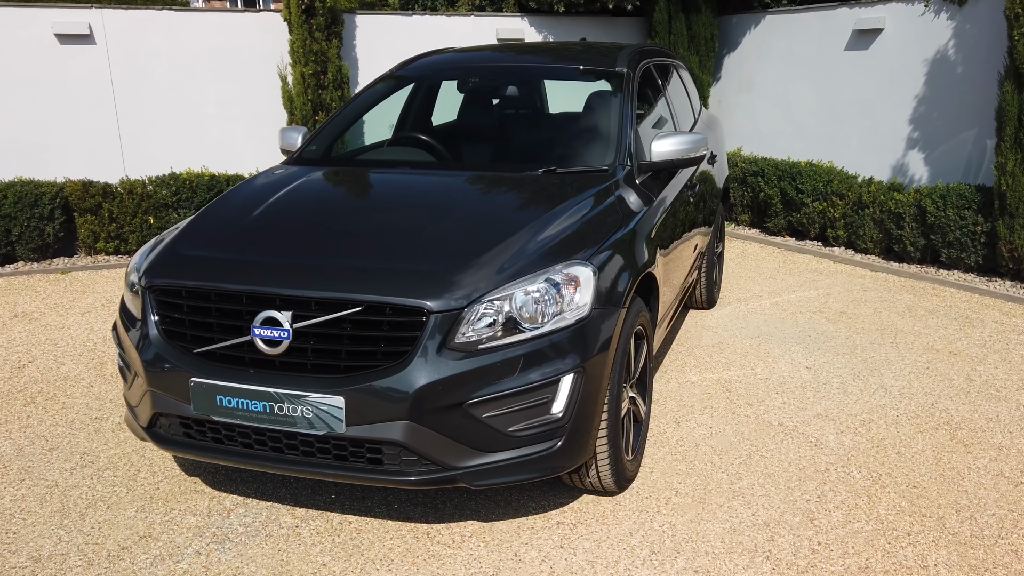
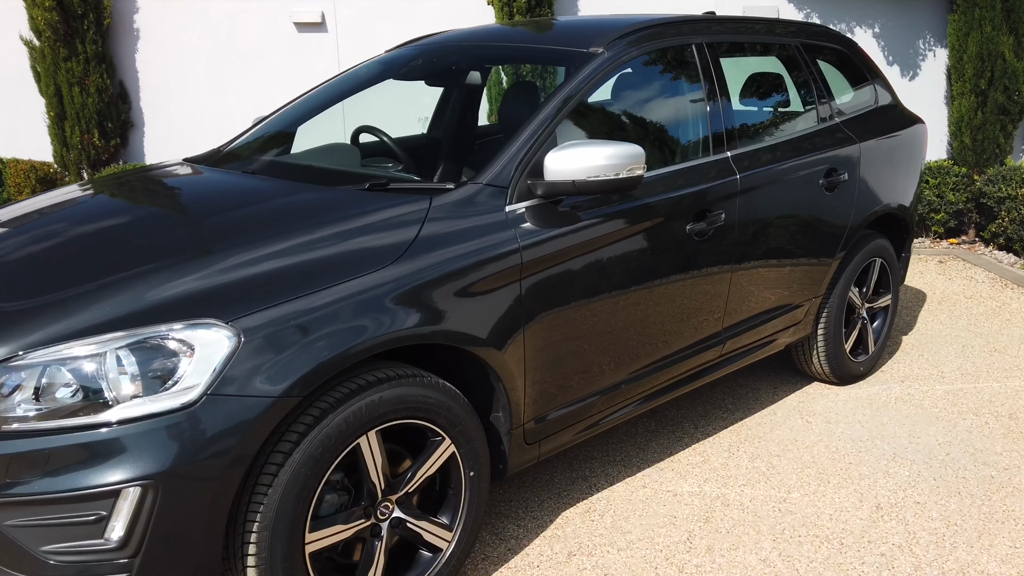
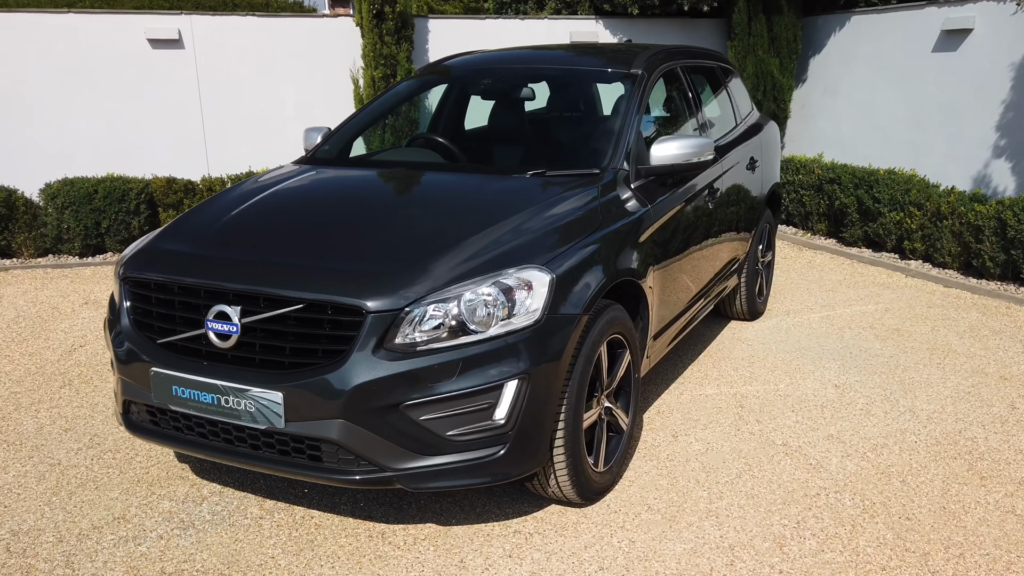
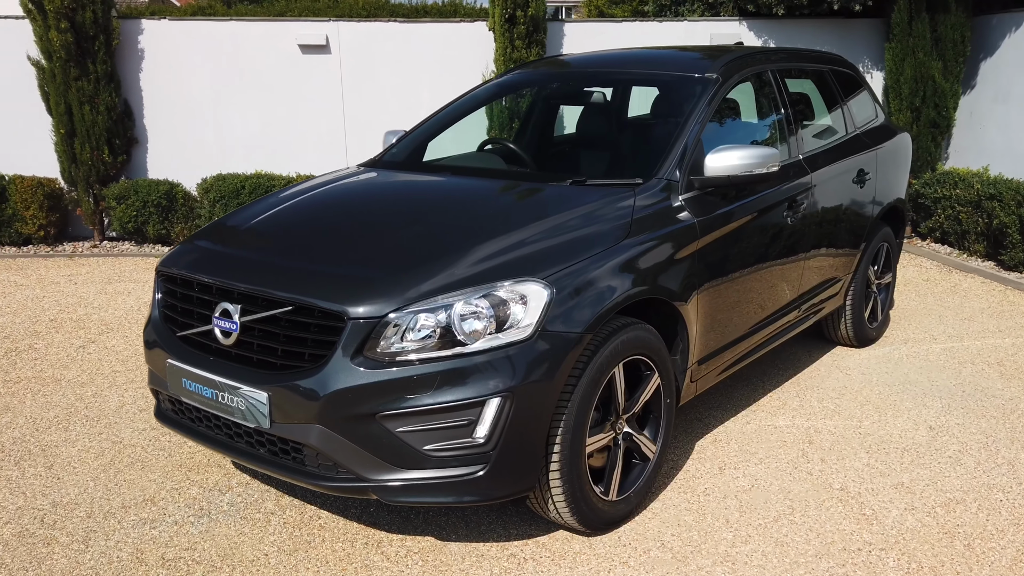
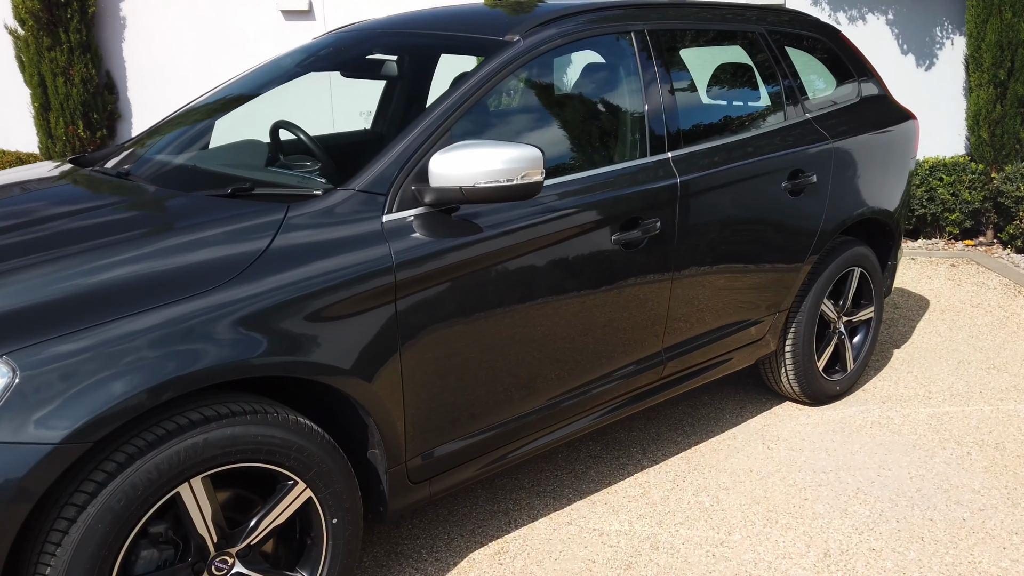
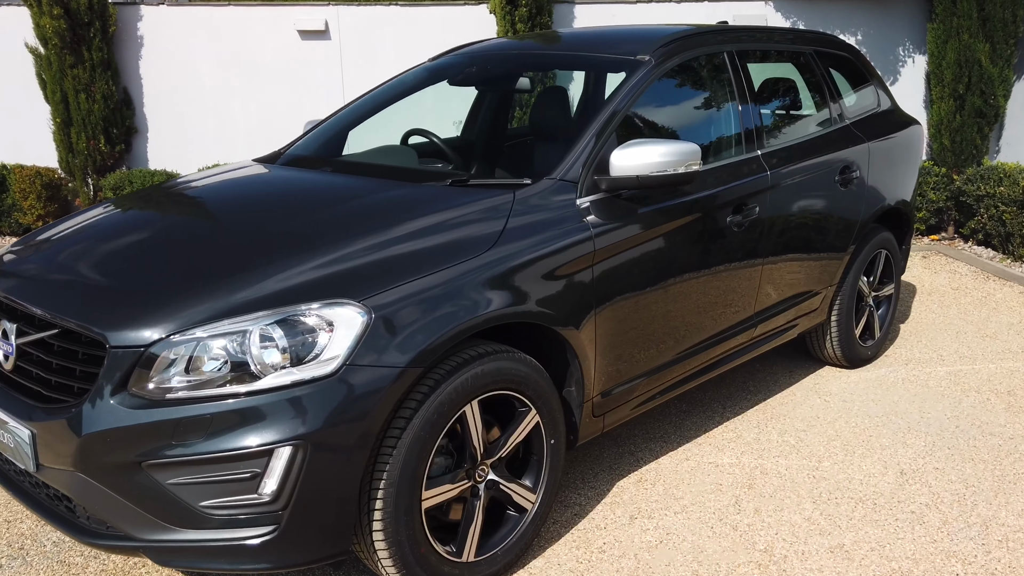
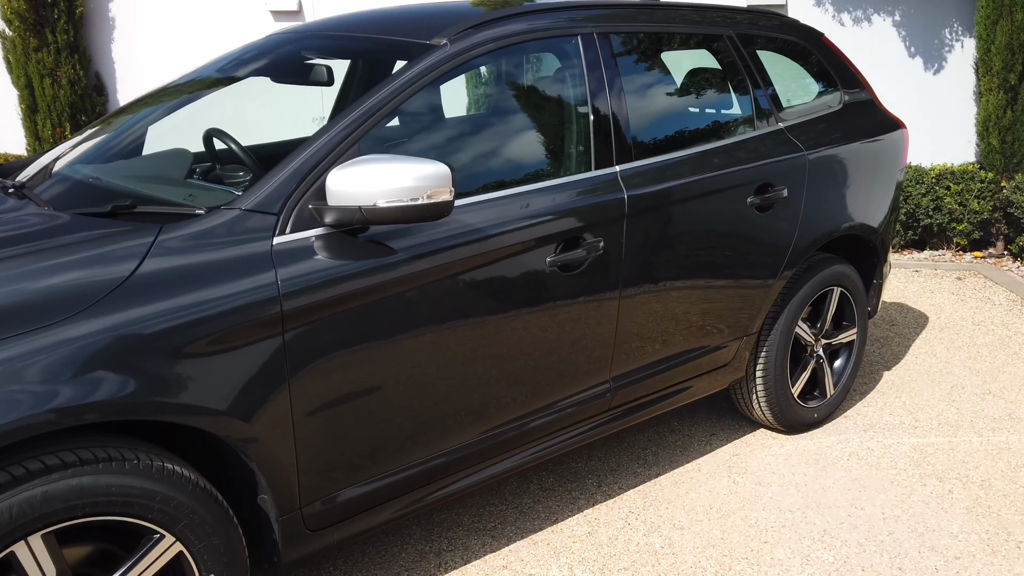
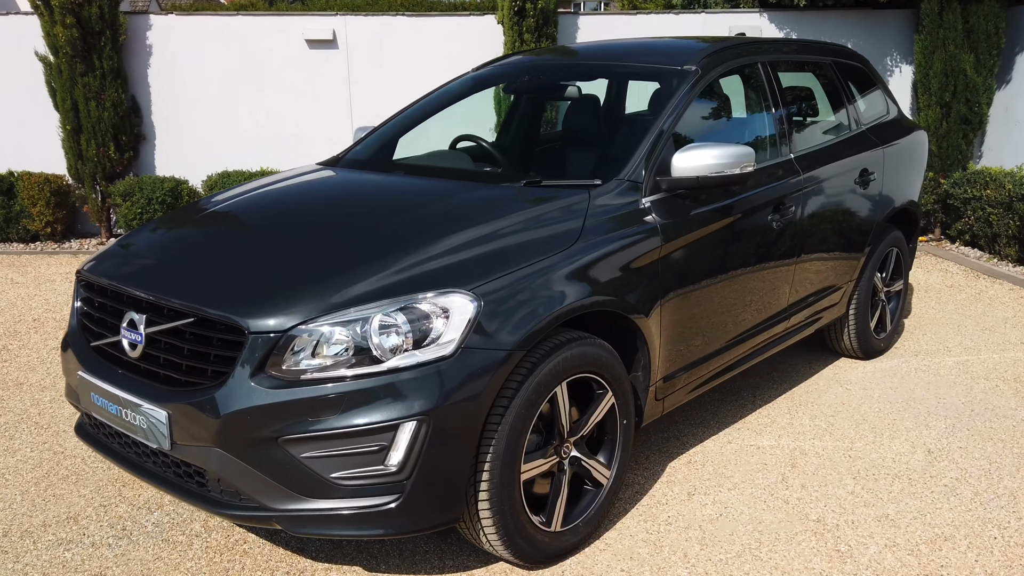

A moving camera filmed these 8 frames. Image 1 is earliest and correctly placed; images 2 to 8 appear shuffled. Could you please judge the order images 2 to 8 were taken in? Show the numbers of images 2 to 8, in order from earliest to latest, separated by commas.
3, 4, 8, 6, 2, 5, 7
